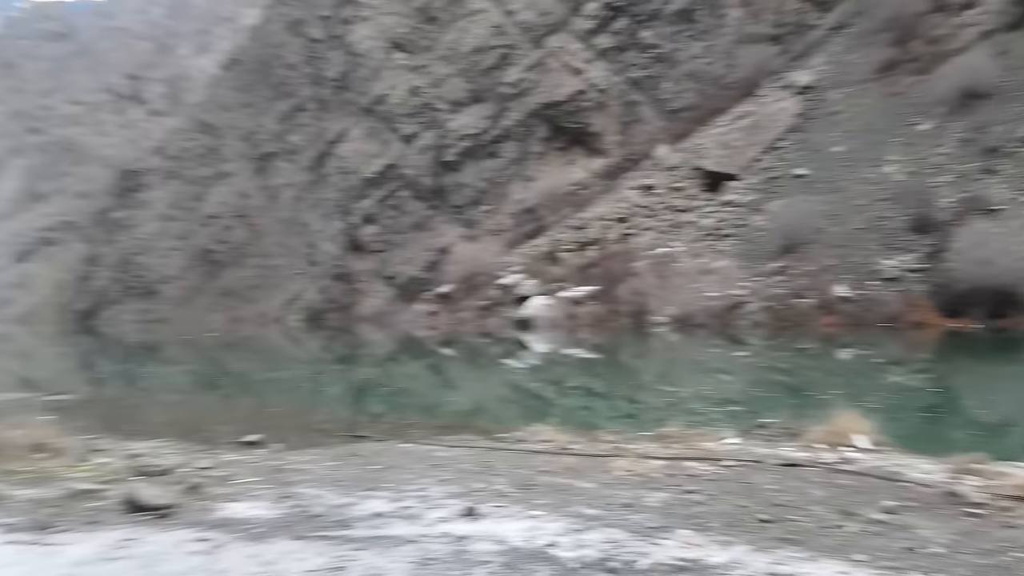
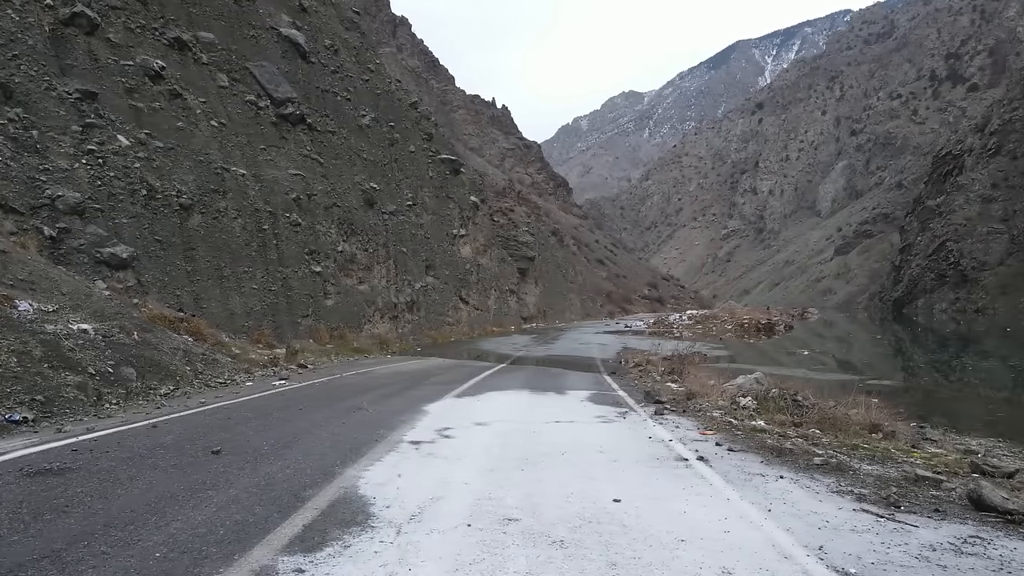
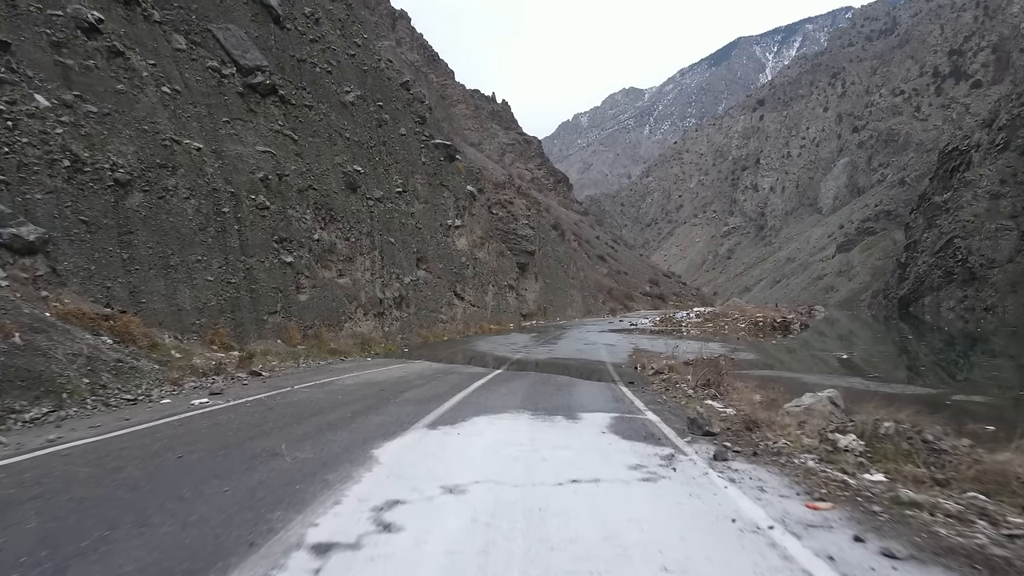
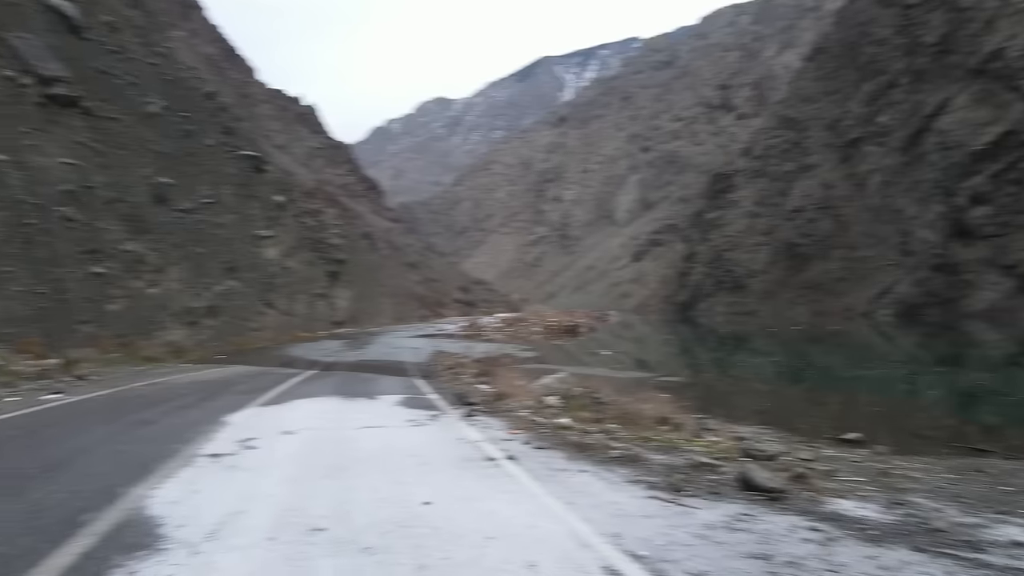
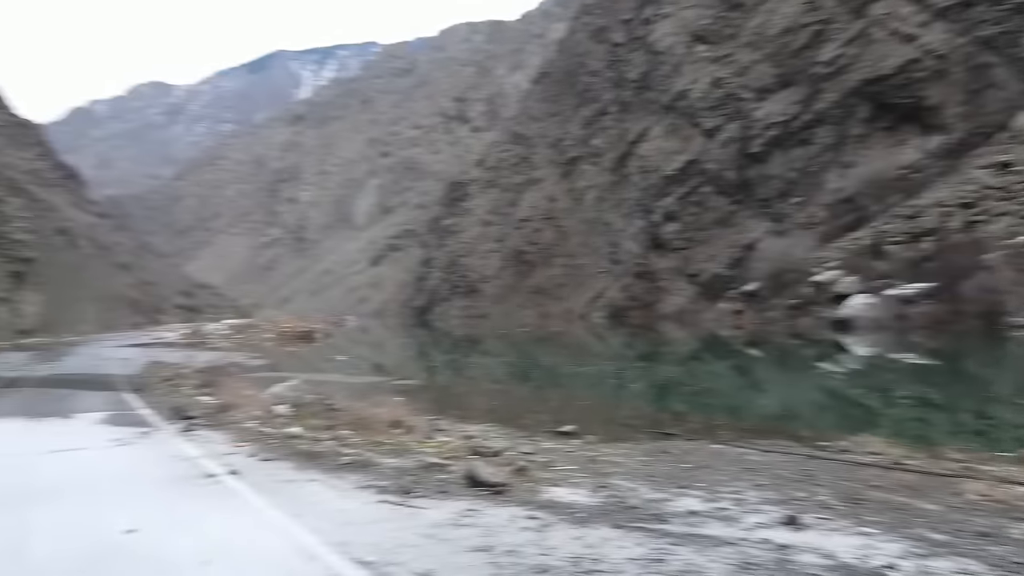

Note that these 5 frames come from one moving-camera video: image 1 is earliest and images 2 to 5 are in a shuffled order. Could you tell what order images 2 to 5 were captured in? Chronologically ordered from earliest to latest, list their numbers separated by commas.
5, 4, 2, 3
